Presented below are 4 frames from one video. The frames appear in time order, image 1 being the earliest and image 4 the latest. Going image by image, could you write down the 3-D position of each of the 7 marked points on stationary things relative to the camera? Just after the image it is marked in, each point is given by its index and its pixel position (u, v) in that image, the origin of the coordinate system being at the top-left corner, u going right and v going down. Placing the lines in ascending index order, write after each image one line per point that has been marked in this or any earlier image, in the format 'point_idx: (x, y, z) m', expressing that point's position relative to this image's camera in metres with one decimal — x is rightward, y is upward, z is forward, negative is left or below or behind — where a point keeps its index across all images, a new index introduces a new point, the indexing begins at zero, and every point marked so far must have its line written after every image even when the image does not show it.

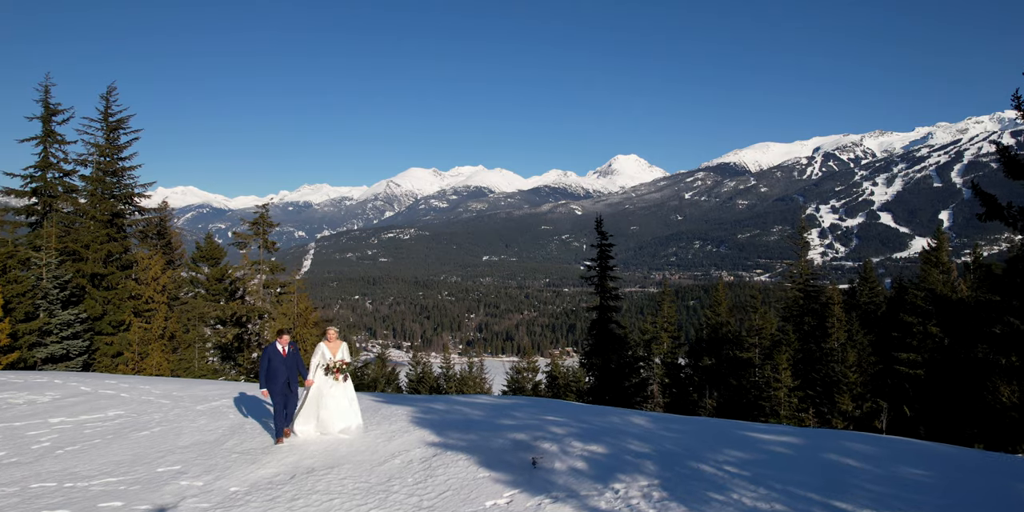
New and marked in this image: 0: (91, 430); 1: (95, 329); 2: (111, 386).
0: (-4.6, -1.9, +5.7) m
1: (-14.4, -2.5, +18.2) m
2: (-6.1, -2.0, +8.0) m
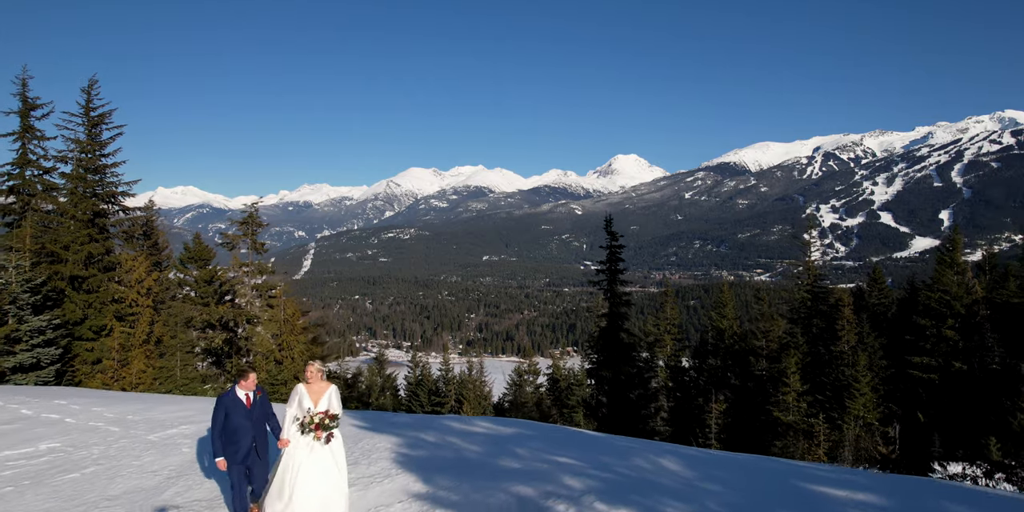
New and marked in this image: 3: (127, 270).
0: (-4.6, -2.0, +4.8) m
1: (-14.3, -2.6, +17.3) m
2: (-6.1, -2.0, +7.1) m
3: (-14.2, -0.5, +19.5) m
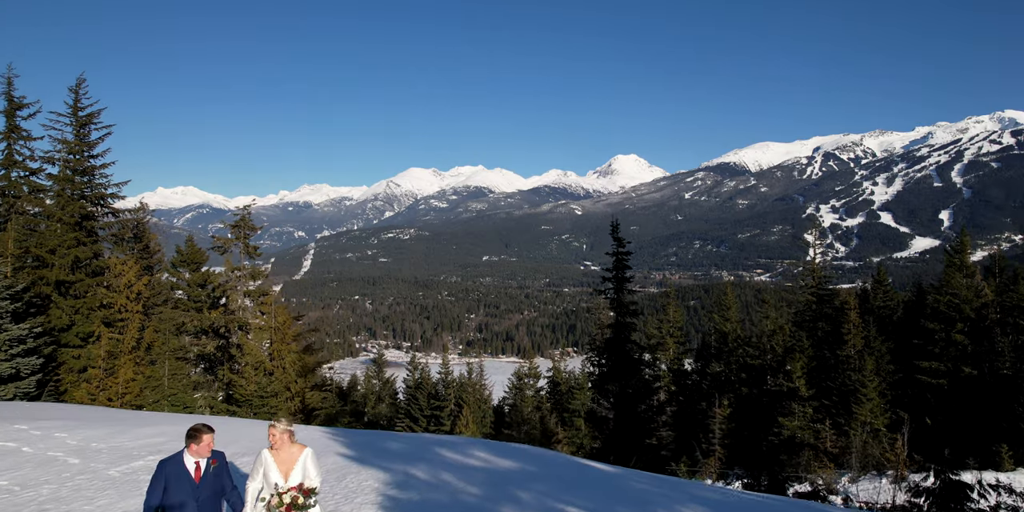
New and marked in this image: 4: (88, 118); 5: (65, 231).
0: (-4.6, -2.1, +4.2) m
1: (-14.3, -2.7, +16.7) m
2: (-6.1, -2.2, +6.5) m
3: (-14.2, -0.7, +18.9) m
4: (-15.9, +5.2, +19.7) m
5: (-15.3, +0.9, +18.1) m
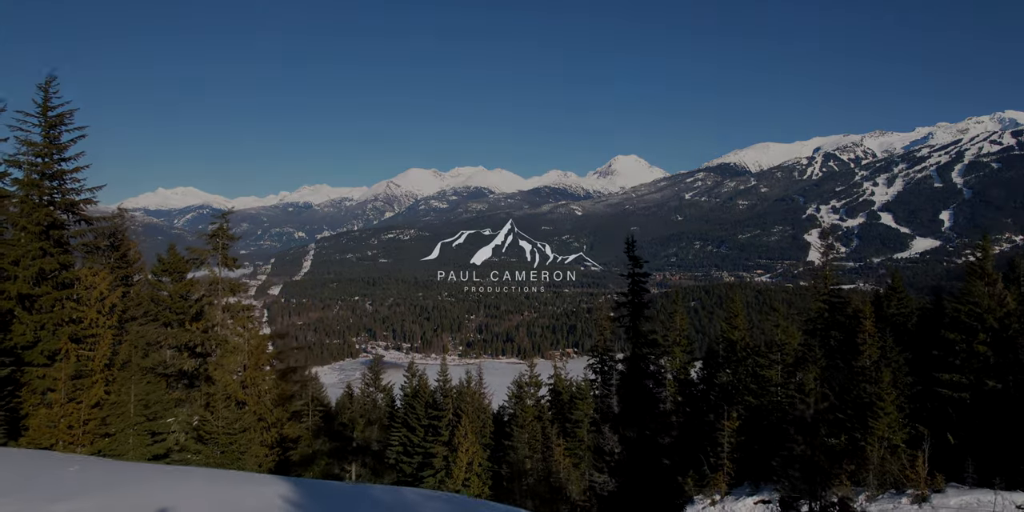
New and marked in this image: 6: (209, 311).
0: (-4.6, -2.5, +2.9) m
1: (-14.3, -3.1, +15.4) m
2: (-6.1, -2.5, +5.2) m
3: (-14.2, -1.0, +17.6) m
4: (-15.9, +4.8, +18.4) m
5: (-15.3, +0.5, +16.8) m
6: (-10.7, -1.9, +18.7) m
